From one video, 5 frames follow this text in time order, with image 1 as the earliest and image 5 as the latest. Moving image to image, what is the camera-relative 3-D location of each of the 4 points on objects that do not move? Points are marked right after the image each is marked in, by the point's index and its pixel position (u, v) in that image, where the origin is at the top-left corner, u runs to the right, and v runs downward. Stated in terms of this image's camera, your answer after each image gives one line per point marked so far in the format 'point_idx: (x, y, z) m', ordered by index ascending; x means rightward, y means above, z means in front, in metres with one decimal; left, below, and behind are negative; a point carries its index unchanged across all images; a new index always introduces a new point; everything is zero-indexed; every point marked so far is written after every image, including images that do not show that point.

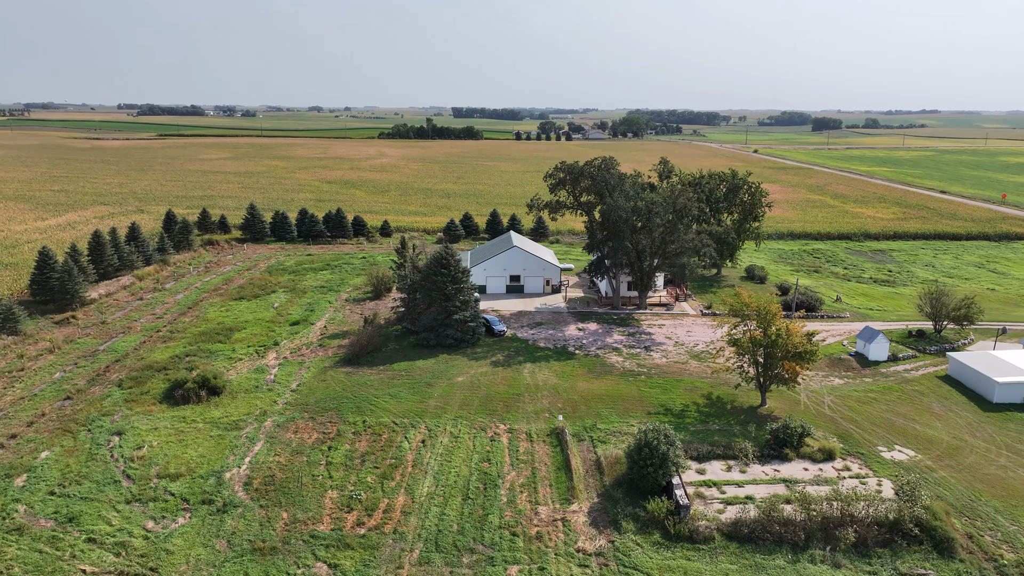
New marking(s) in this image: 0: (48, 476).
0: (-10.3, -4.1, +15.8) m
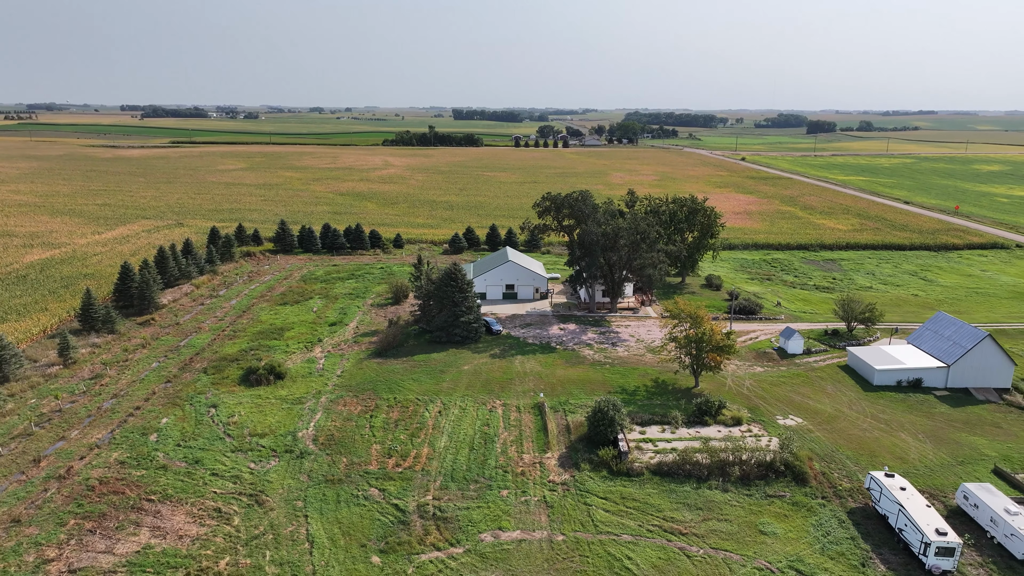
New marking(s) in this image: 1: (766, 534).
0: (-10.5, -4.5, +22.0) m
1: (+6.3, -6.1, +17.8) m
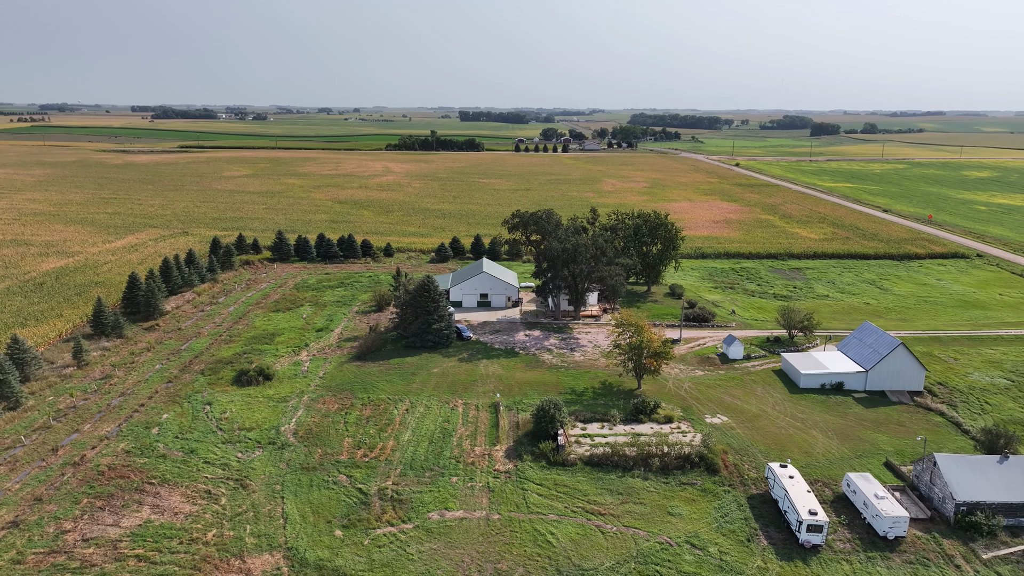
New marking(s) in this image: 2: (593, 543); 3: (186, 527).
0: (-12.1, -4.9, +25.2) m
1: (+4.7, -6.6, +20.8) m
2: (+2.2, -7.0, +19.4) m
3: (-9.1, -6.7, +19.8) m
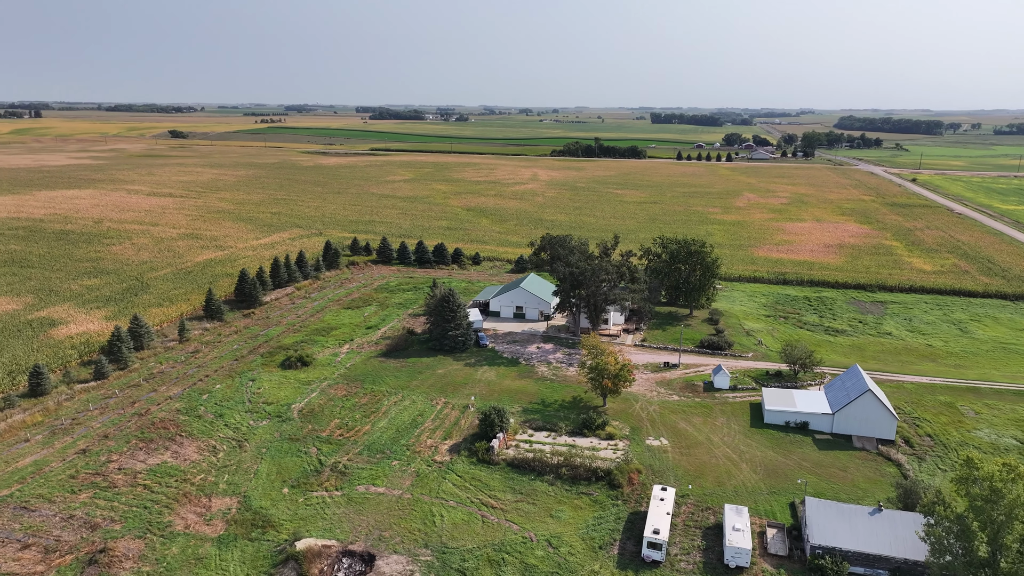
0: (-13.5, -4.9, +32.5) m
1: (+1.4, -7.7, +23.9) m
2: (-1.4, -7.8, +23.2) m
3: (-12.2, -6.8, +26.5) m
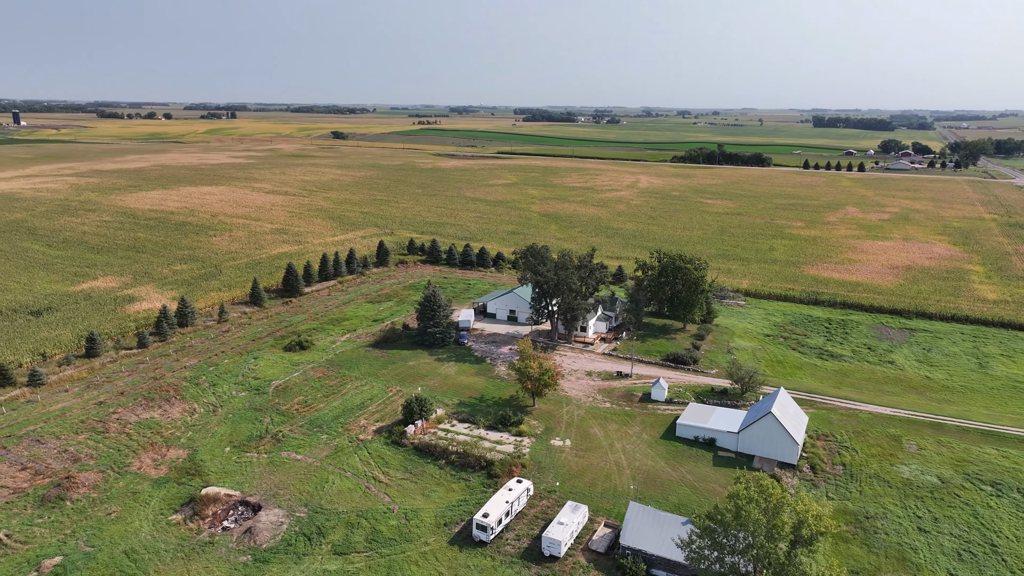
0: (-15.8, -4.4, +38.7) m
1: (-3.3, -7.9, +27.1) m
2: (-6.2, -7.9, +27.0) m
3: (-15.9, -6.3, +32.5) m
